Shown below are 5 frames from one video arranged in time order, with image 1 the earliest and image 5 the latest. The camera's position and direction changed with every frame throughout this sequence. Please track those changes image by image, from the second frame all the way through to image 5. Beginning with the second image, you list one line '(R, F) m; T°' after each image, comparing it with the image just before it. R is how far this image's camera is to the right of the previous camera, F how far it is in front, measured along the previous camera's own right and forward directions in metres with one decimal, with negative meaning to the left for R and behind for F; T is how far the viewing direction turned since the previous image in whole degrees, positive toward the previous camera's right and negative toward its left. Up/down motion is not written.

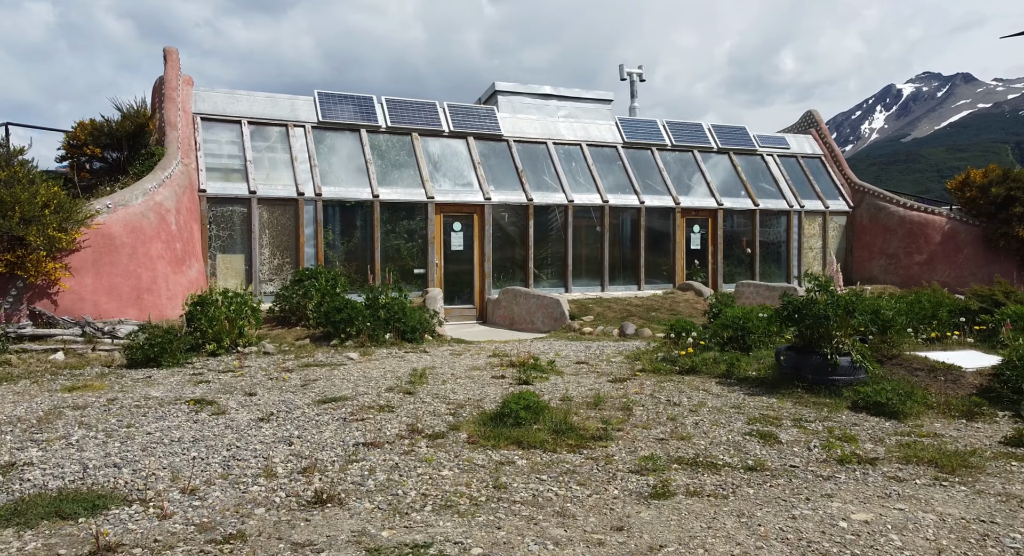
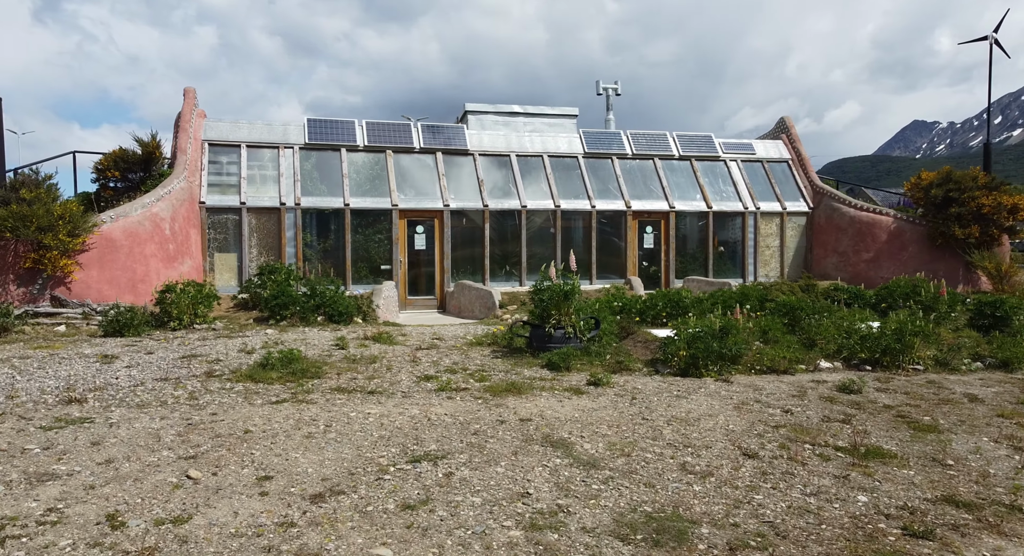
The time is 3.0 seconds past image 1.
(+3.6, -1.9) m; -7°
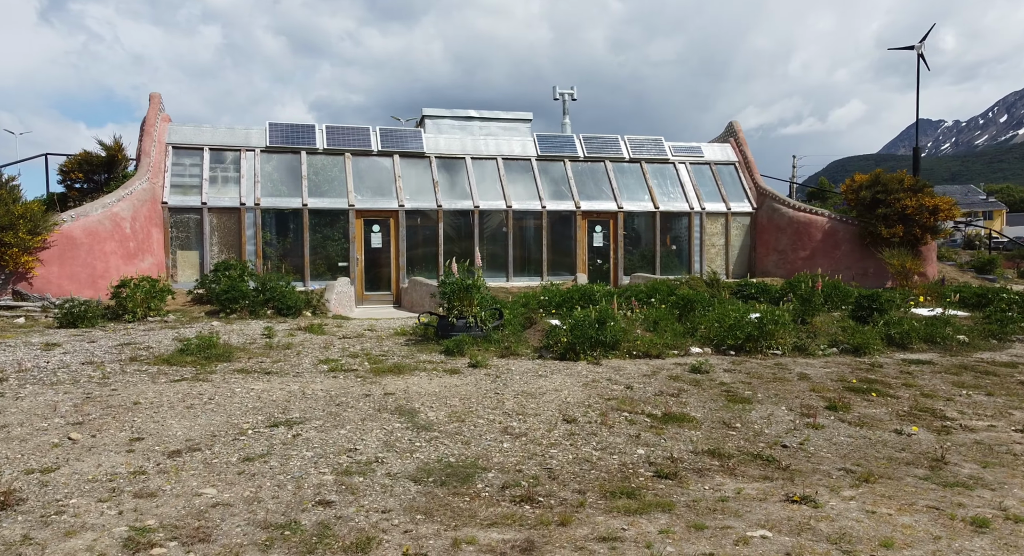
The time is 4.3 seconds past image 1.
(+1.0, -0.7) m; +1°
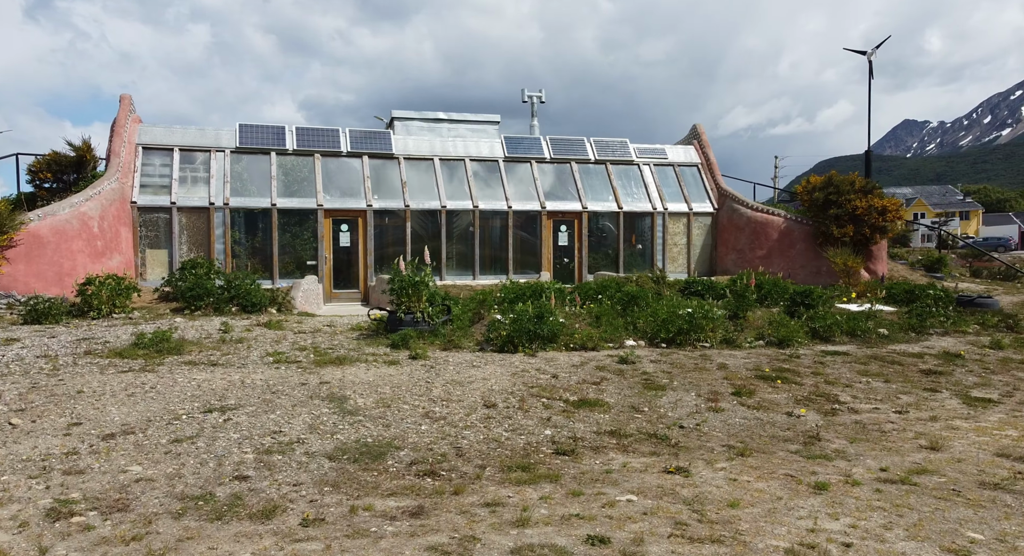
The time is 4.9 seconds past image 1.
(+0.5, -0.4) m; +1°
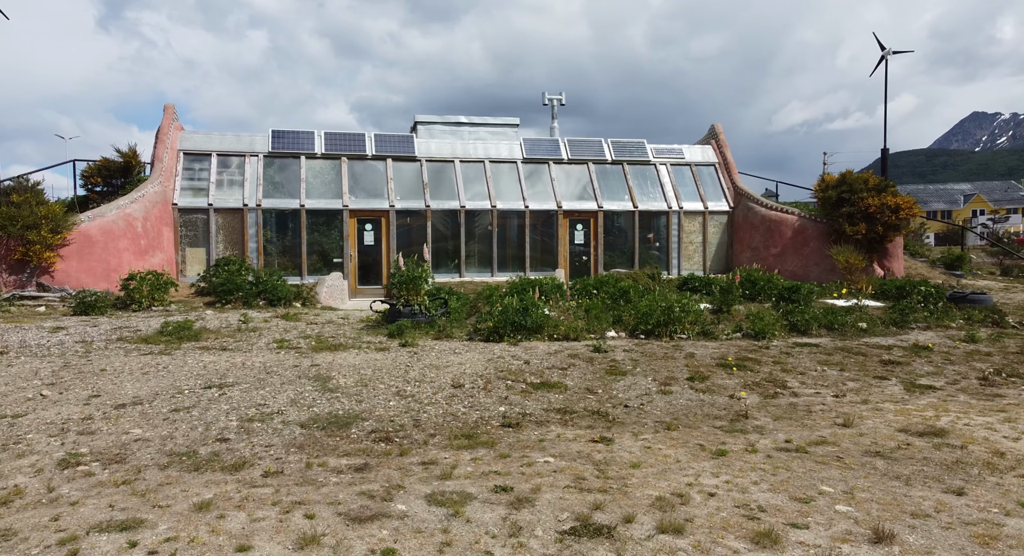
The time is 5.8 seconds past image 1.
(+0.6, -0.5) m; -3°
